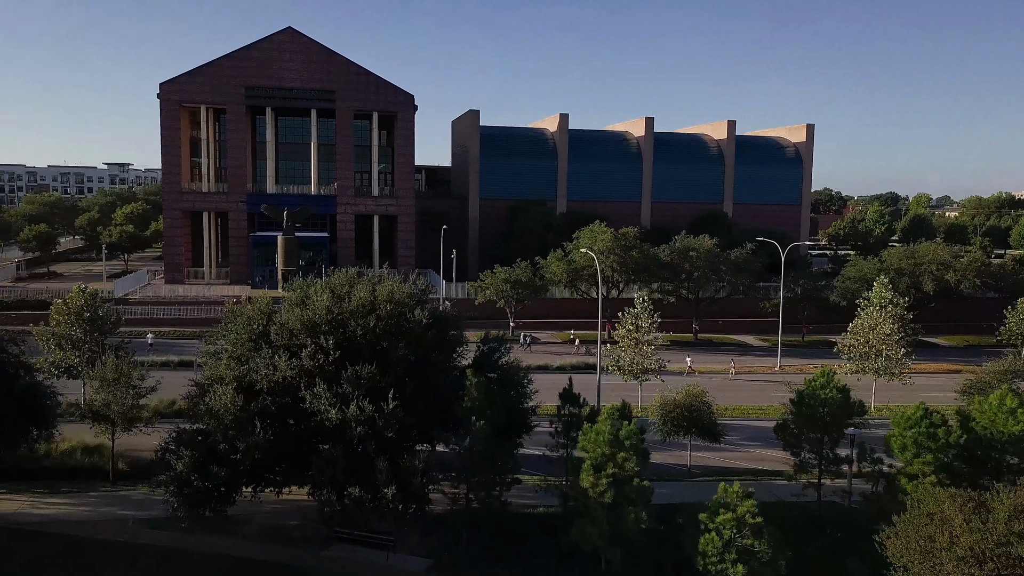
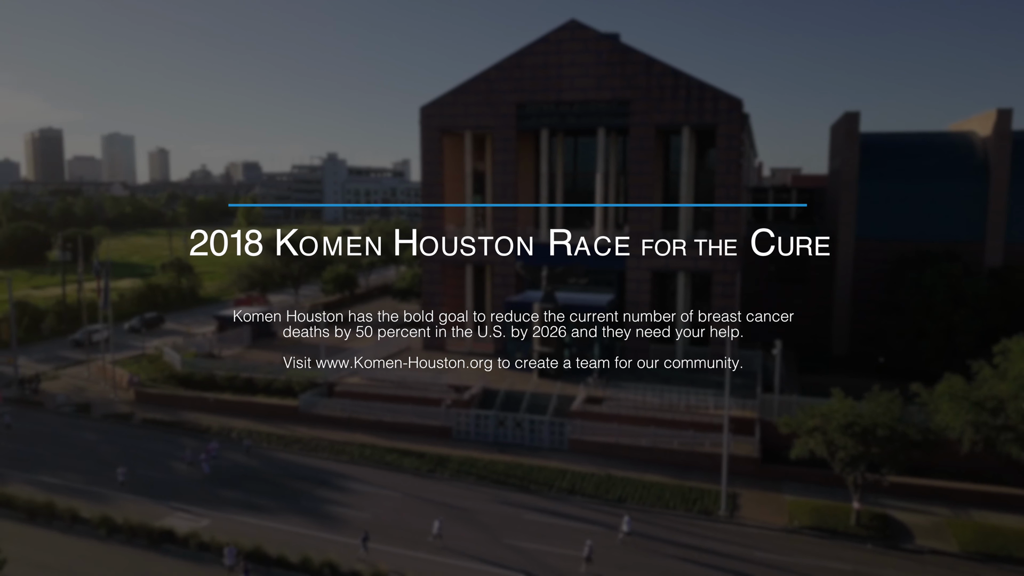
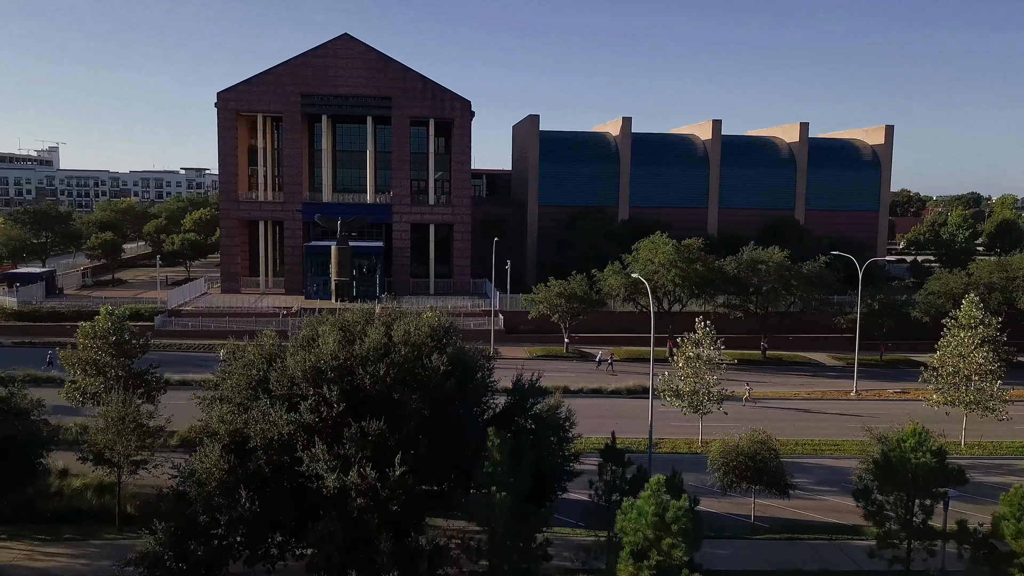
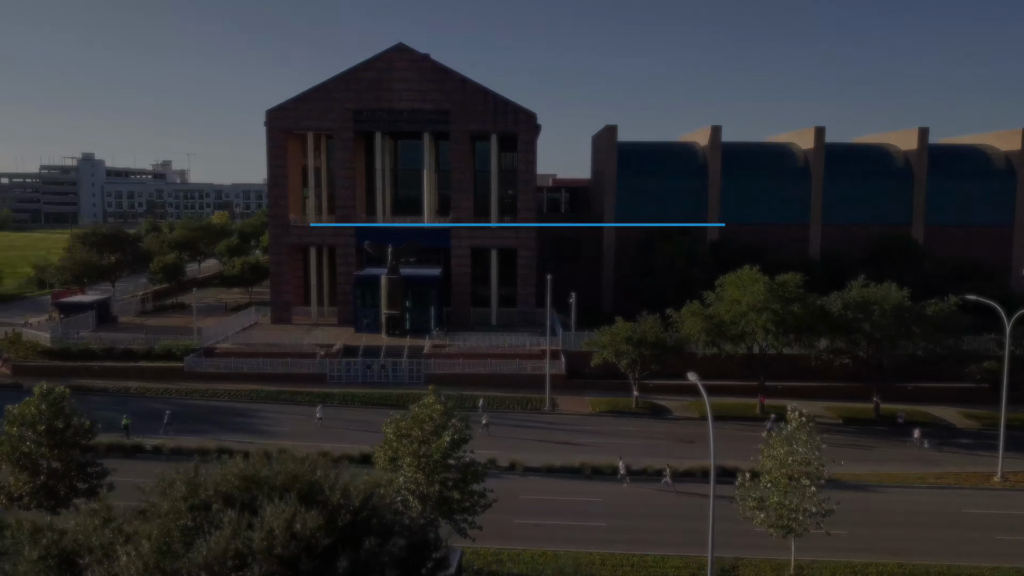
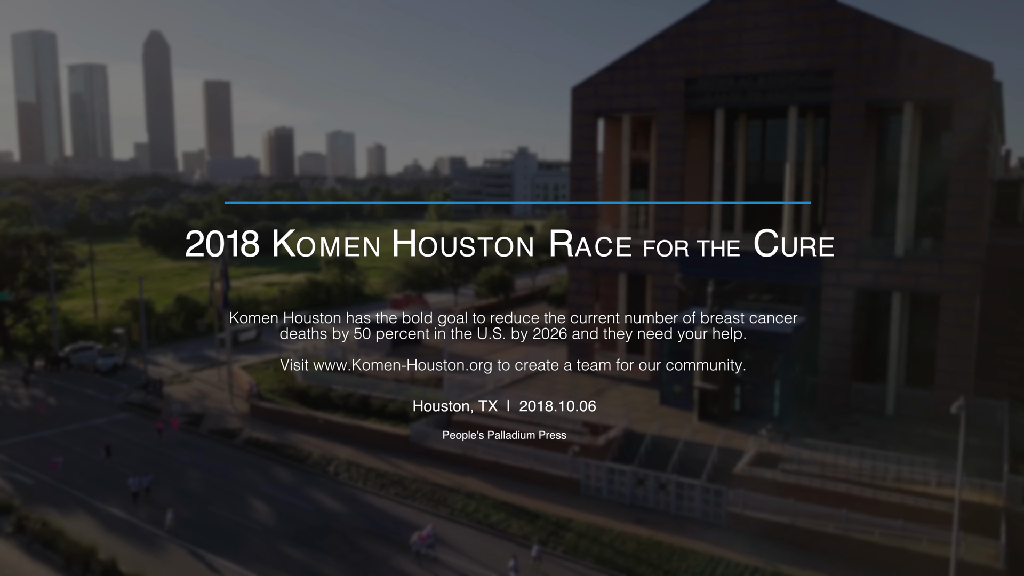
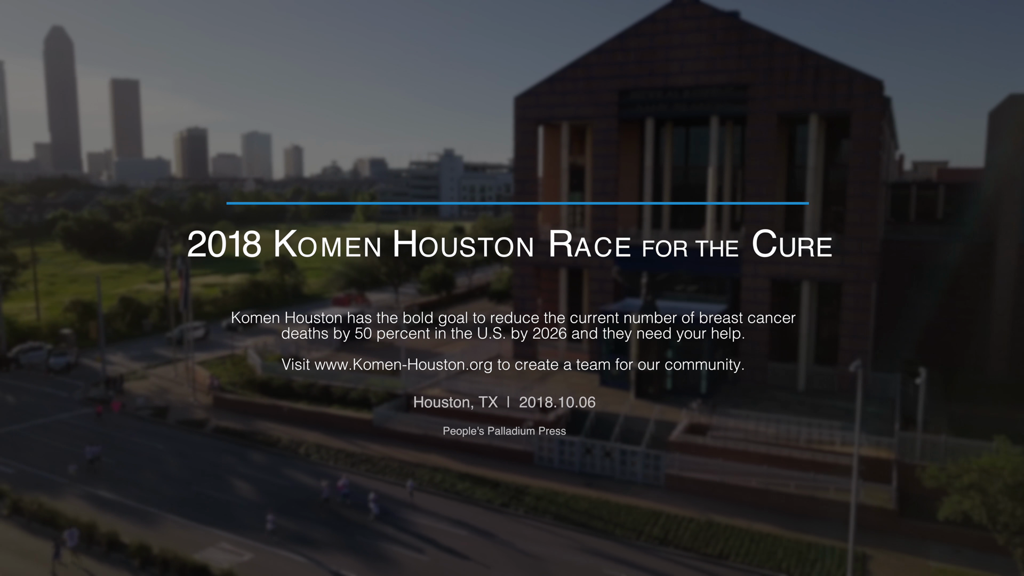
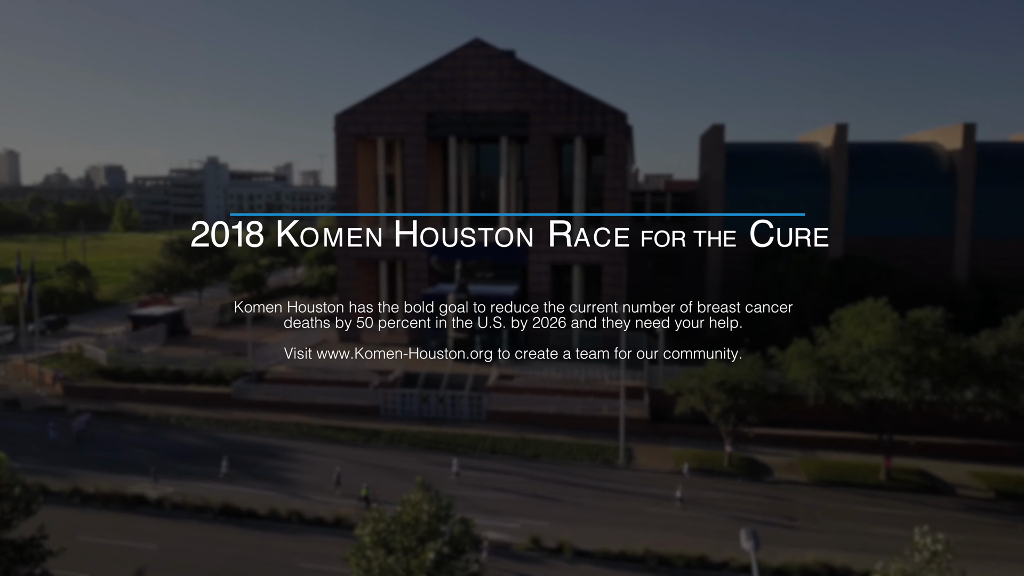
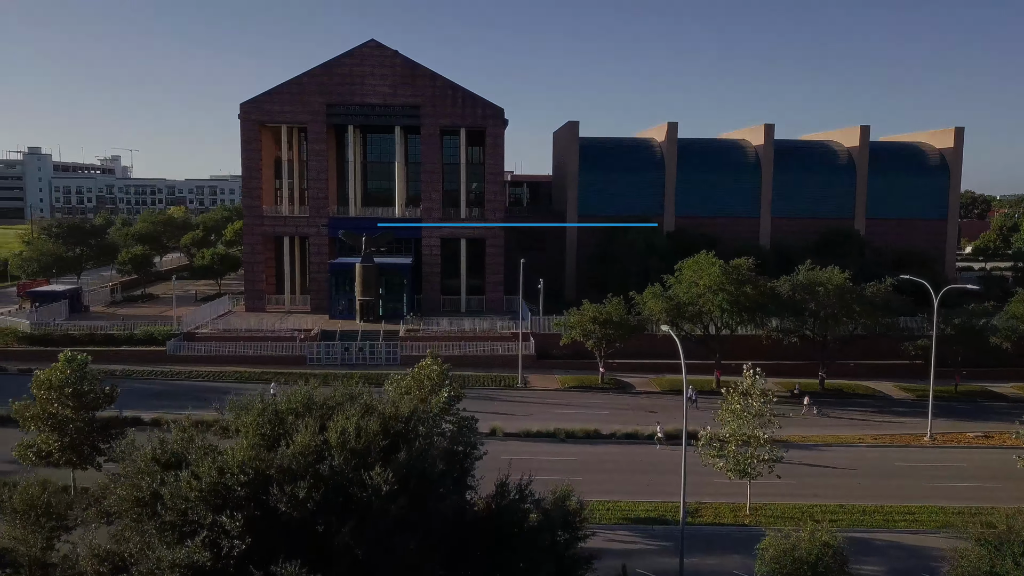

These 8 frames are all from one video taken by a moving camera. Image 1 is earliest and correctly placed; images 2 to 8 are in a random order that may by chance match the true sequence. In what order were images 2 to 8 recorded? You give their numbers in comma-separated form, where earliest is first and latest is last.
3, 8, 4, 7, 2, 6, 5
